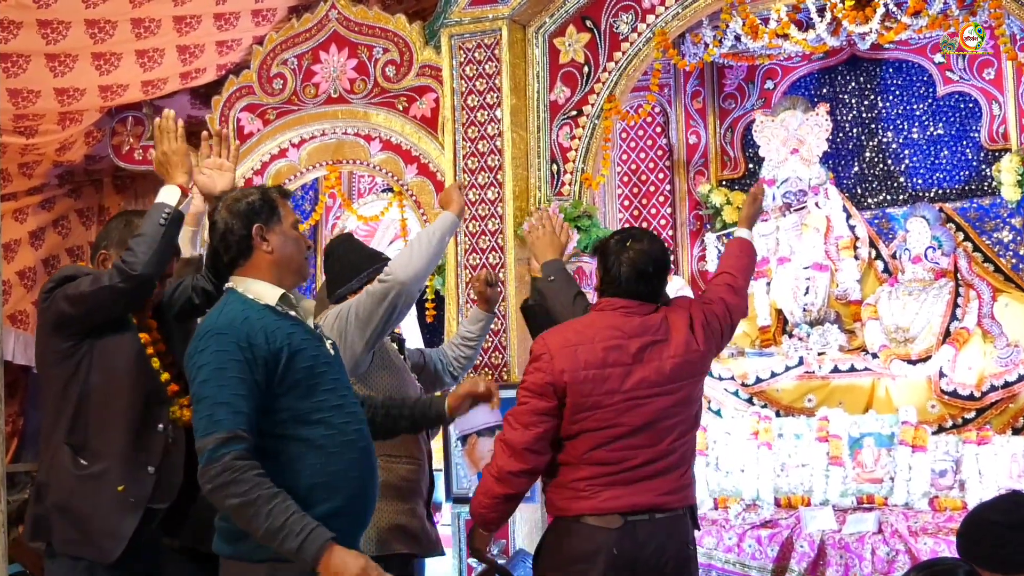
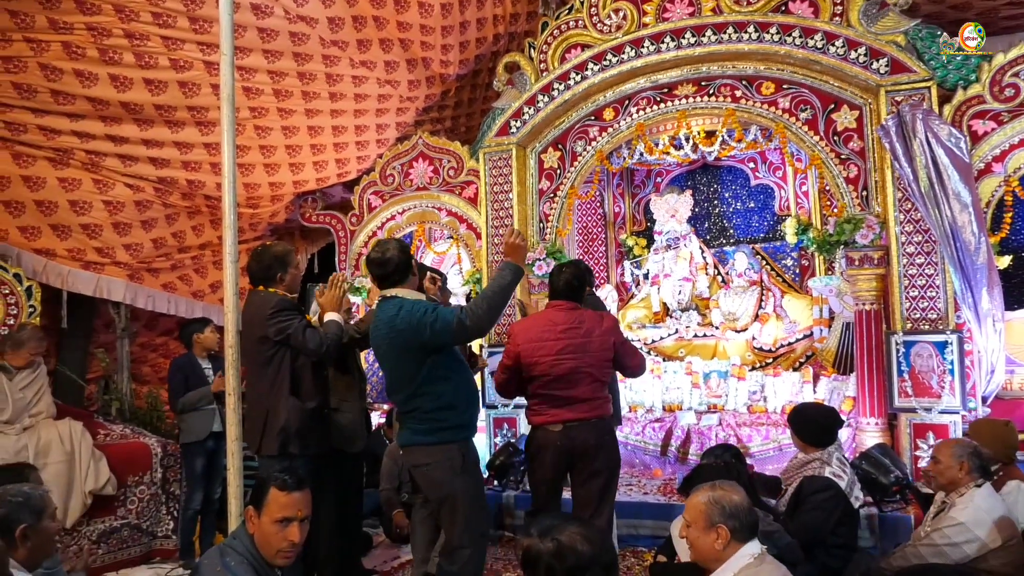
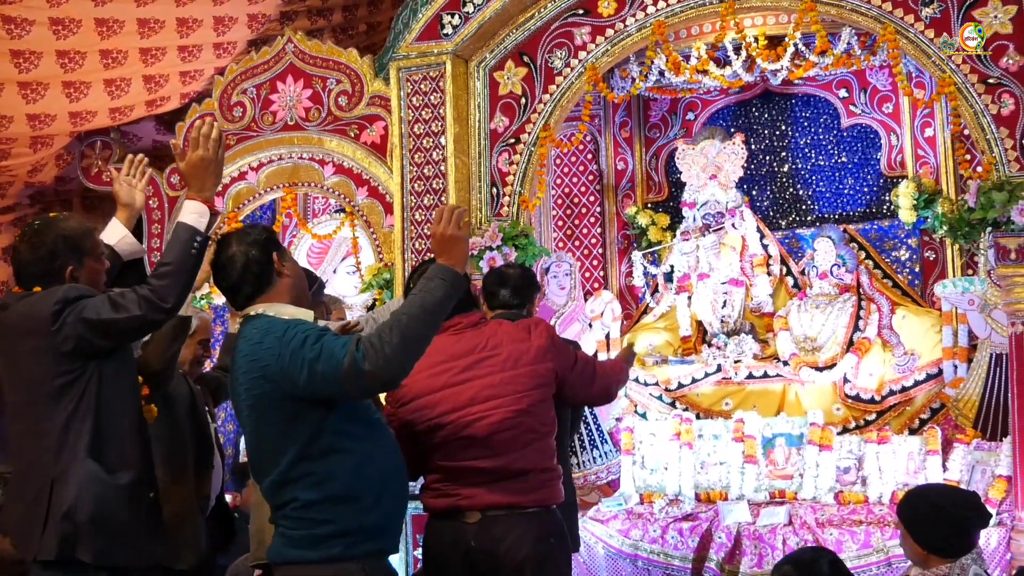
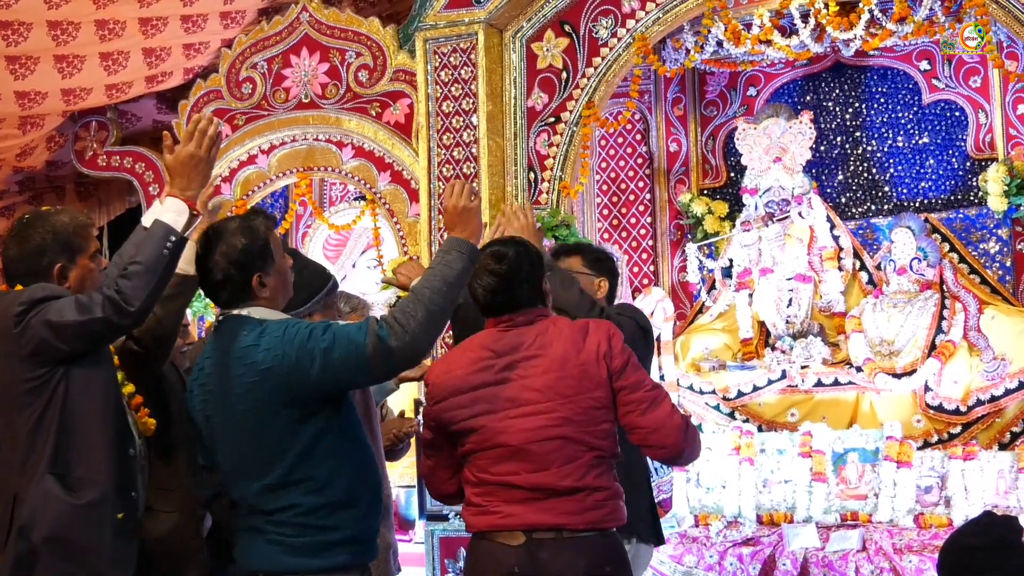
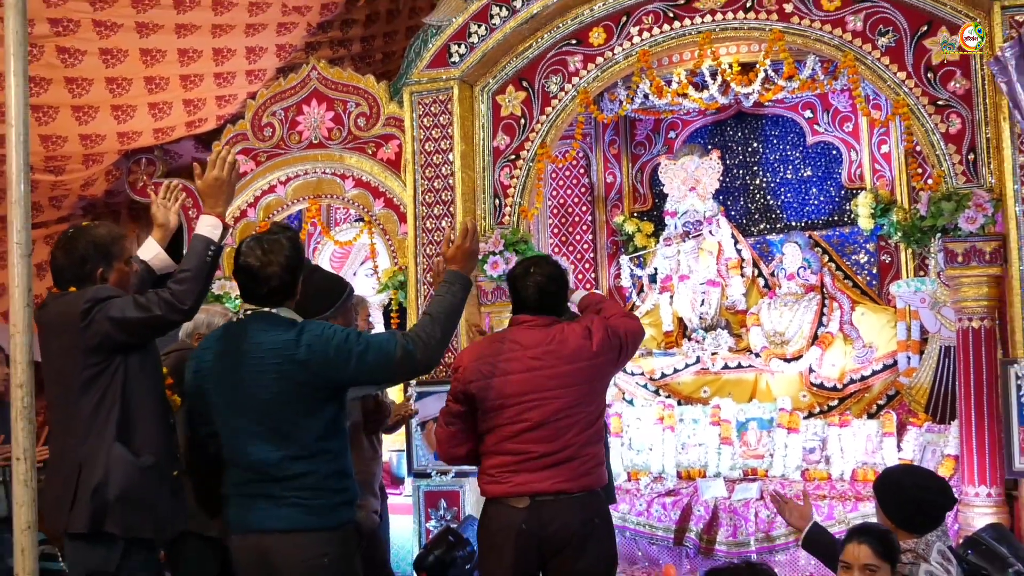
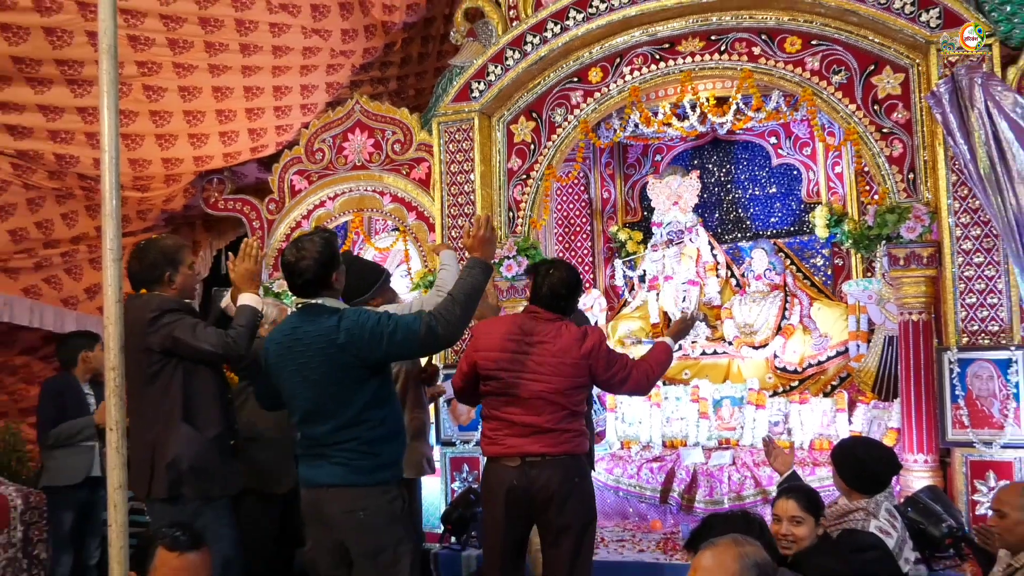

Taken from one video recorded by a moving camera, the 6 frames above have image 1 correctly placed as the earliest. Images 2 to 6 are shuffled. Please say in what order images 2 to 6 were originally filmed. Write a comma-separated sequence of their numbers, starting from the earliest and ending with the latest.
4, 3, 5, 6, 2
